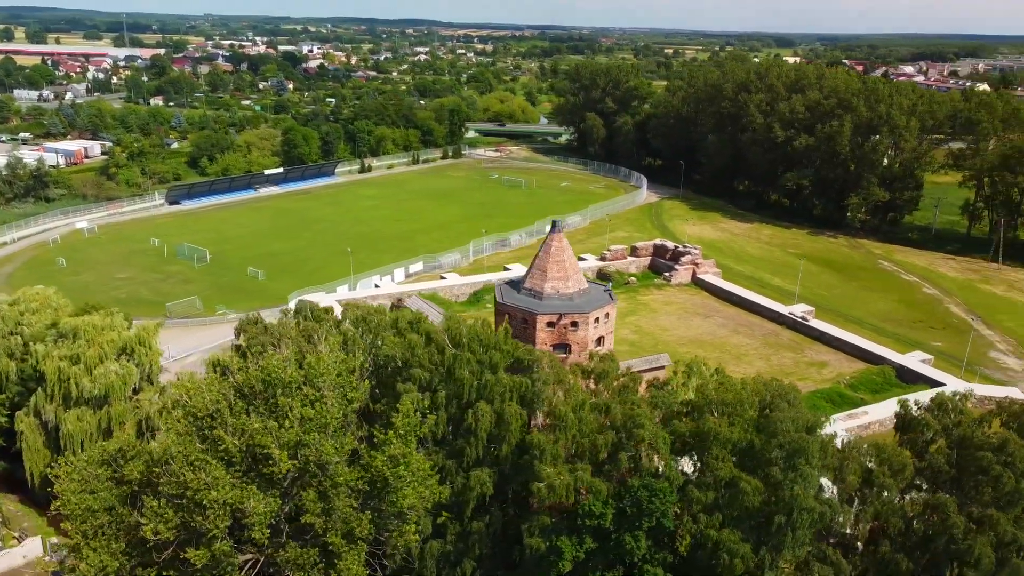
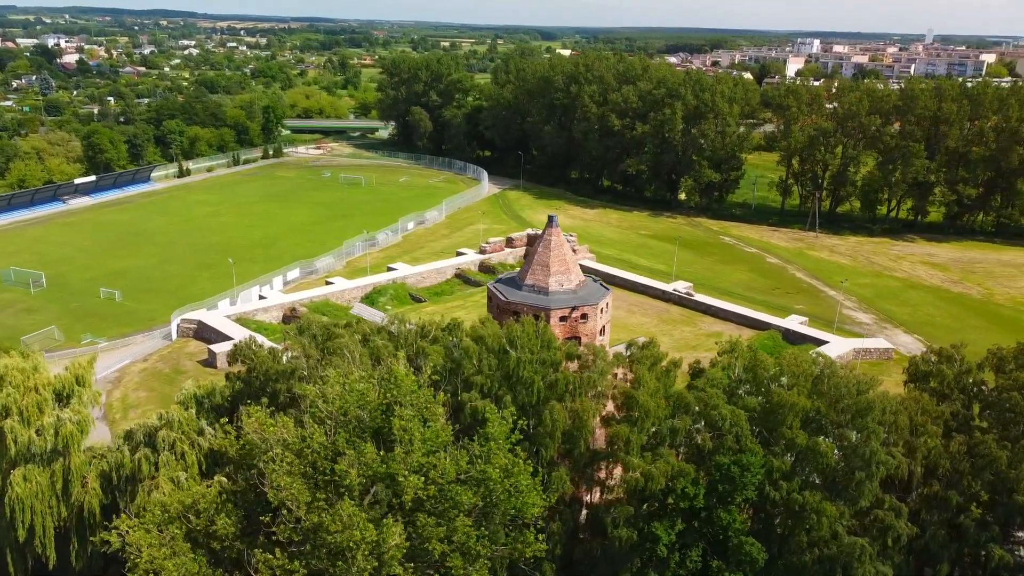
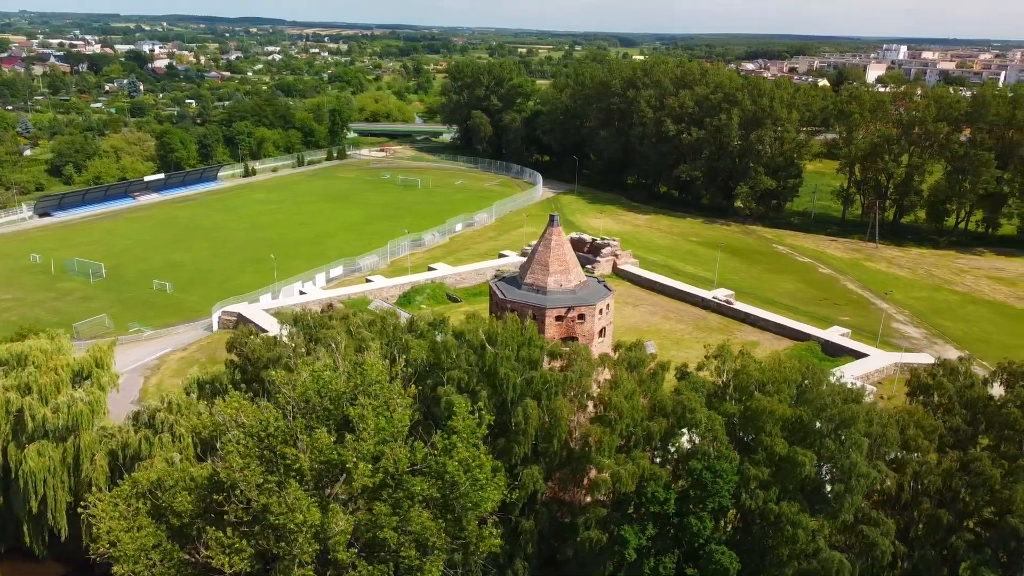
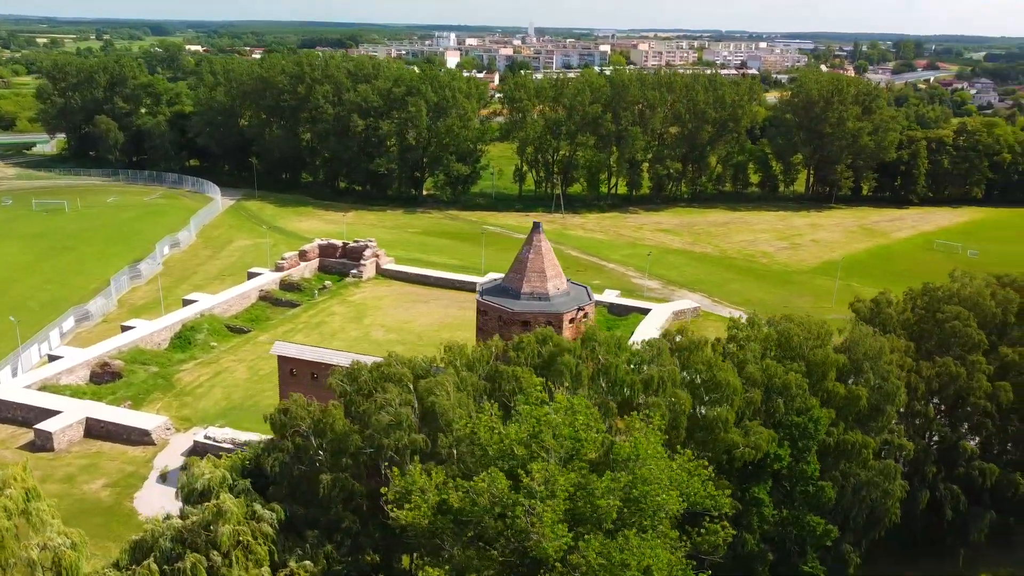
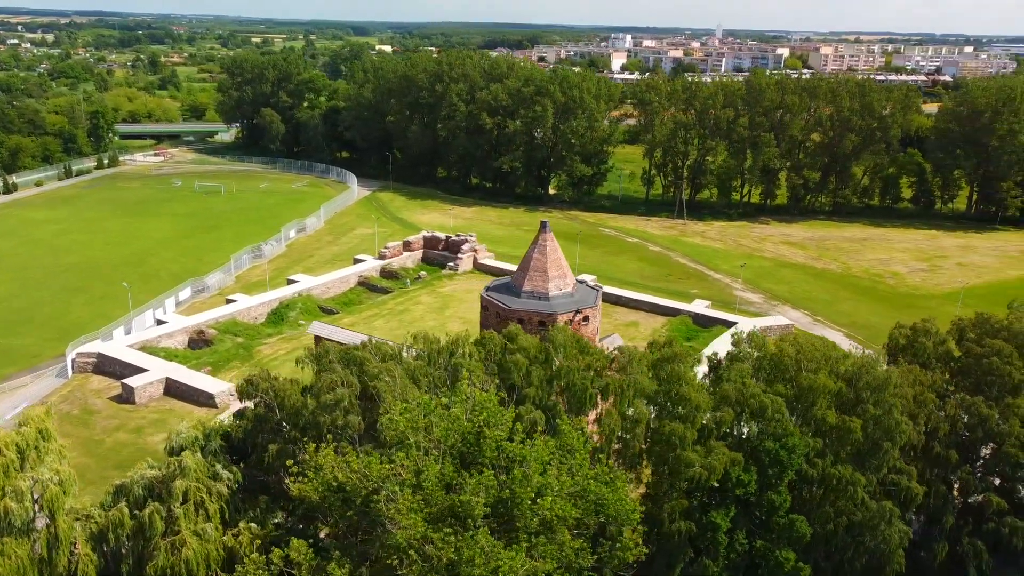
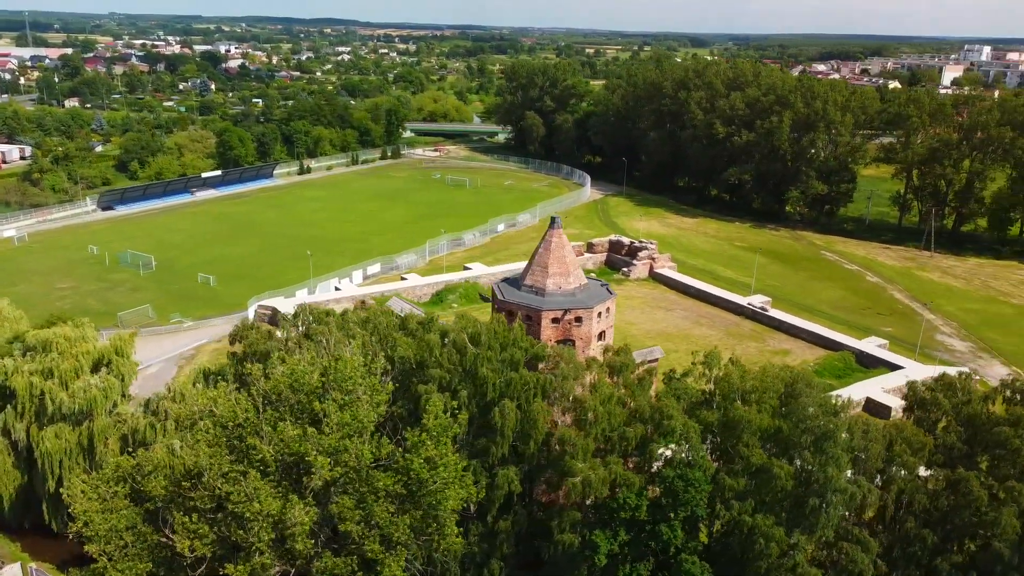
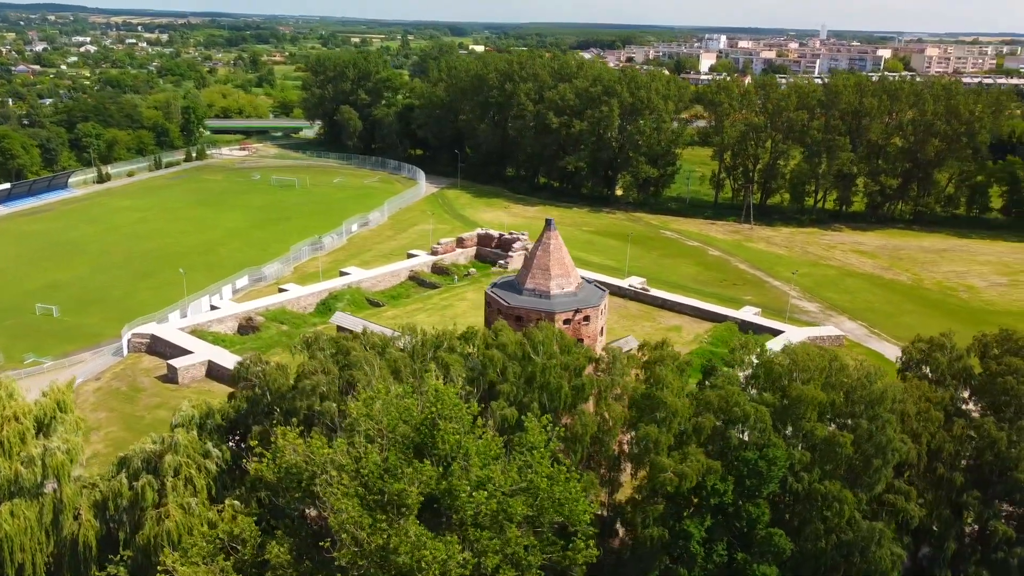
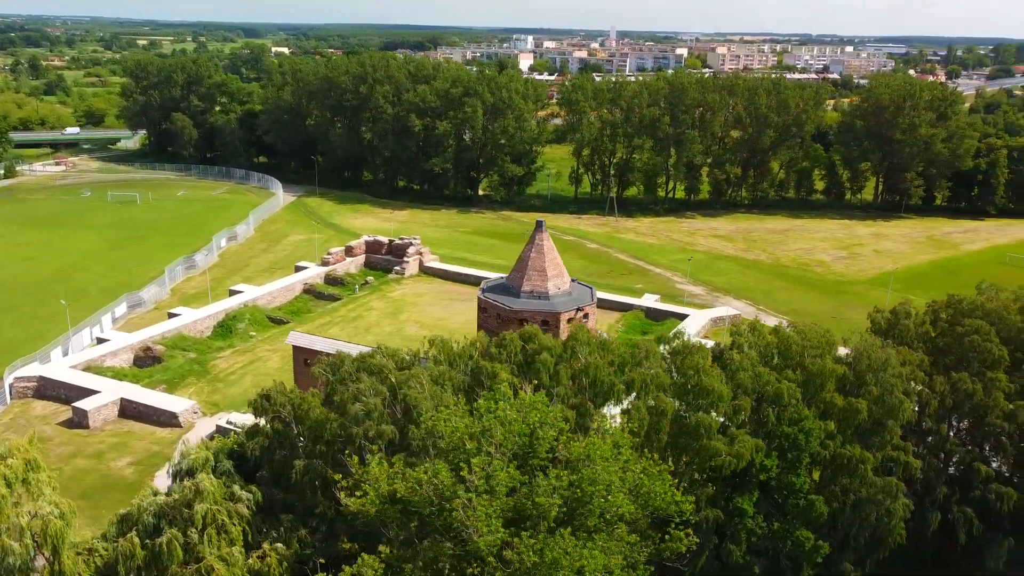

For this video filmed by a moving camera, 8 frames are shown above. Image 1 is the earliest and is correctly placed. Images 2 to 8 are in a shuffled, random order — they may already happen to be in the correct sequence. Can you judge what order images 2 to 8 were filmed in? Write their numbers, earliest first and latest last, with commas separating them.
6, 3, 2, 7, 5, 8, 4
